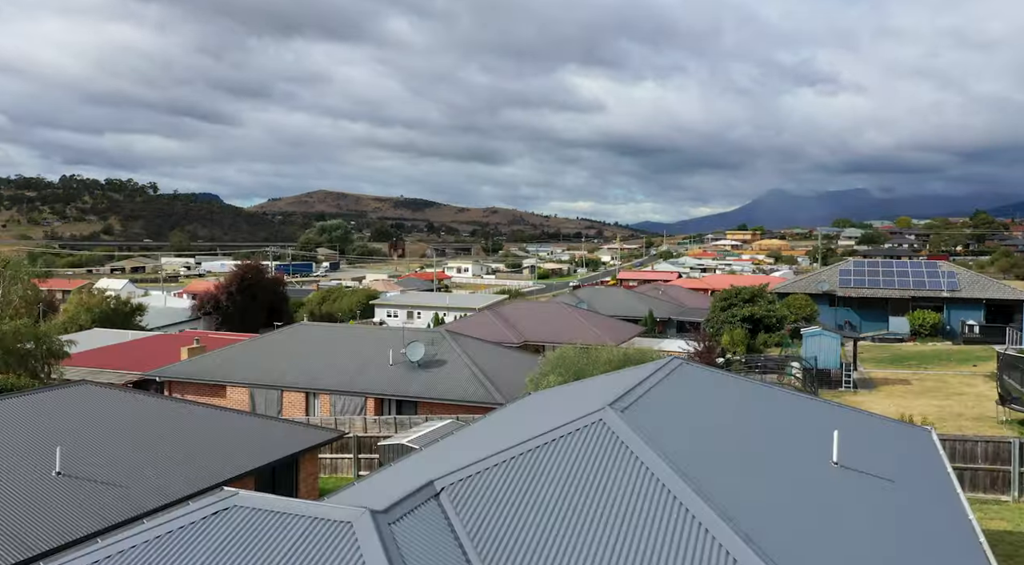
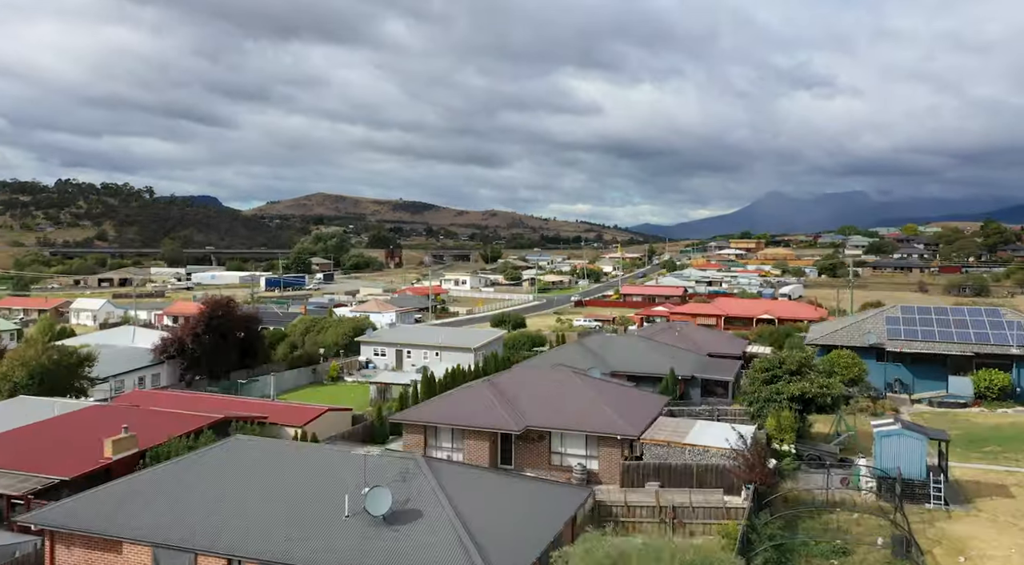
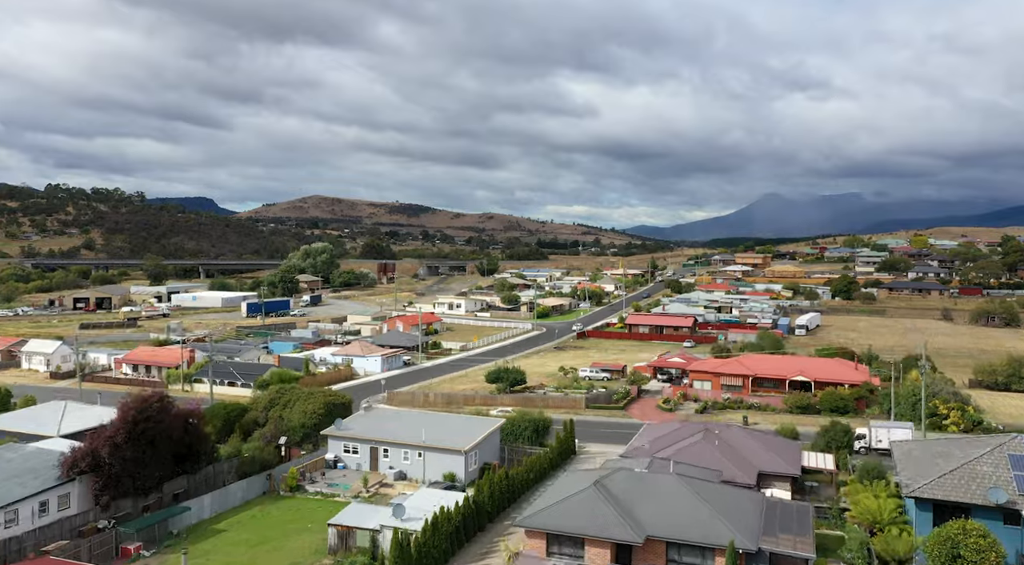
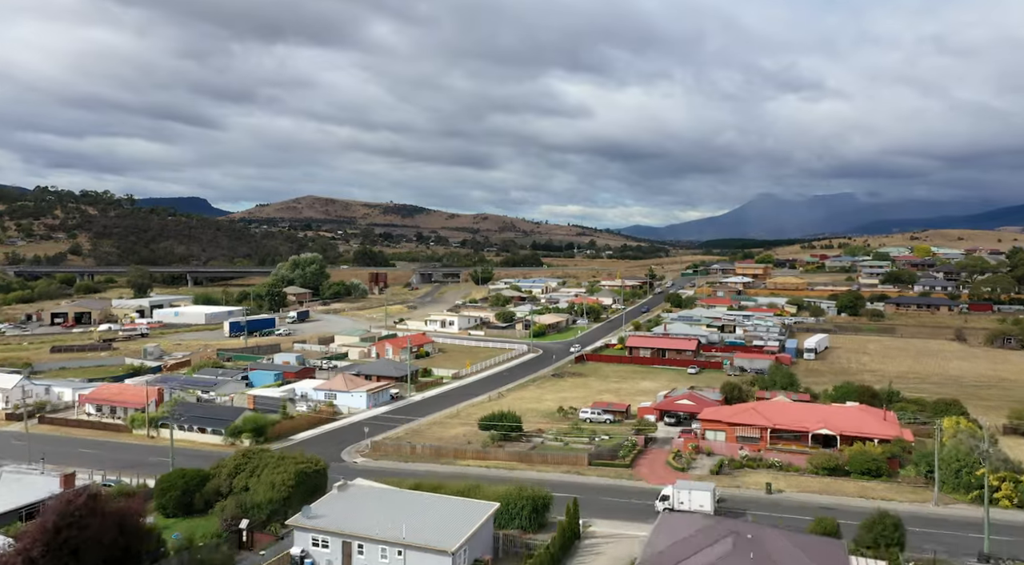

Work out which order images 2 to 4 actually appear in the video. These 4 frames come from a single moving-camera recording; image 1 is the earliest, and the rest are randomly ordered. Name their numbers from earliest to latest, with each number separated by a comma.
2, 3, 4
